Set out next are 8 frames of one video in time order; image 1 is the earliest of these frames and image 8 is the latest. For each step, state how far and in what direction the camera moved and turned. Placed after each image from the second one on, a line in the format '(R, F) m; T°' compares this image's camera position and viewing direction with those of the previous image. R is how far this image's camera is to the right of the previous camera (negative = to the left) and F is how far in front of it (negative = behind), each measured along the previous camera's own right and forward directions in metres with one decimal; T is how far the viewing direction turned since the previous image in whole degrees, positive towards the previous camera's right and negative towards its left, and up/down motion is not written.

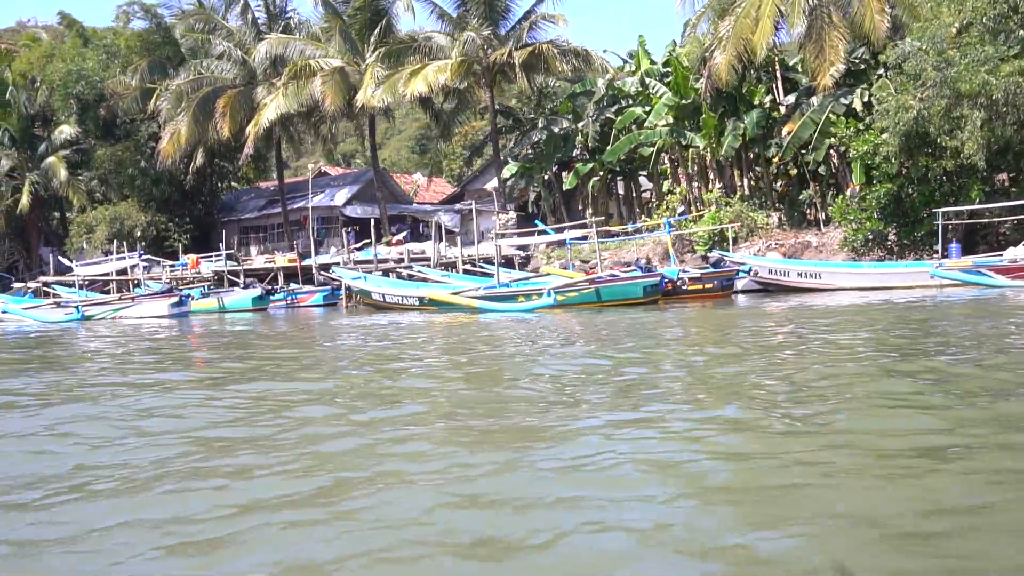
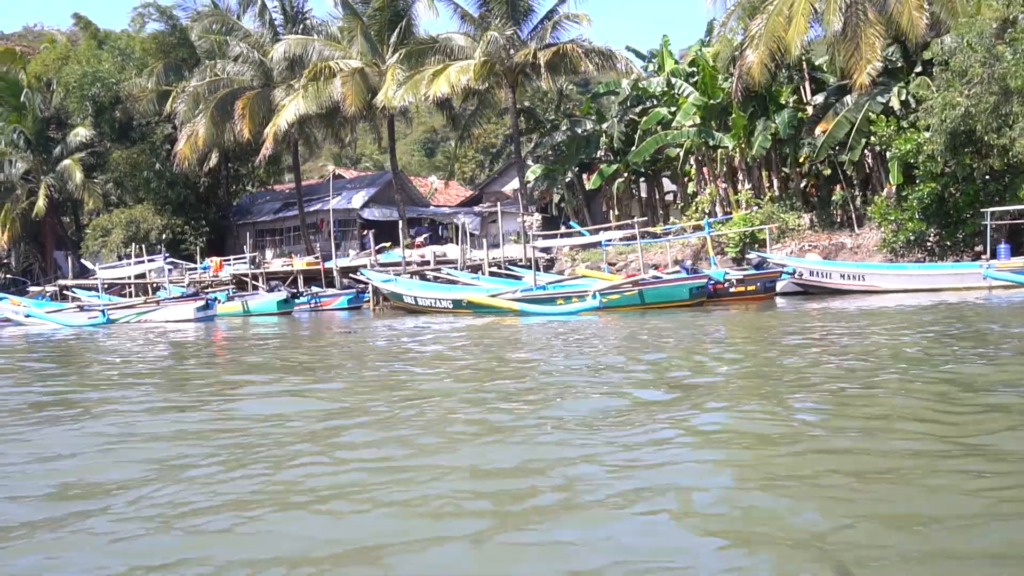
(-0.7, +0.4) m; 0°
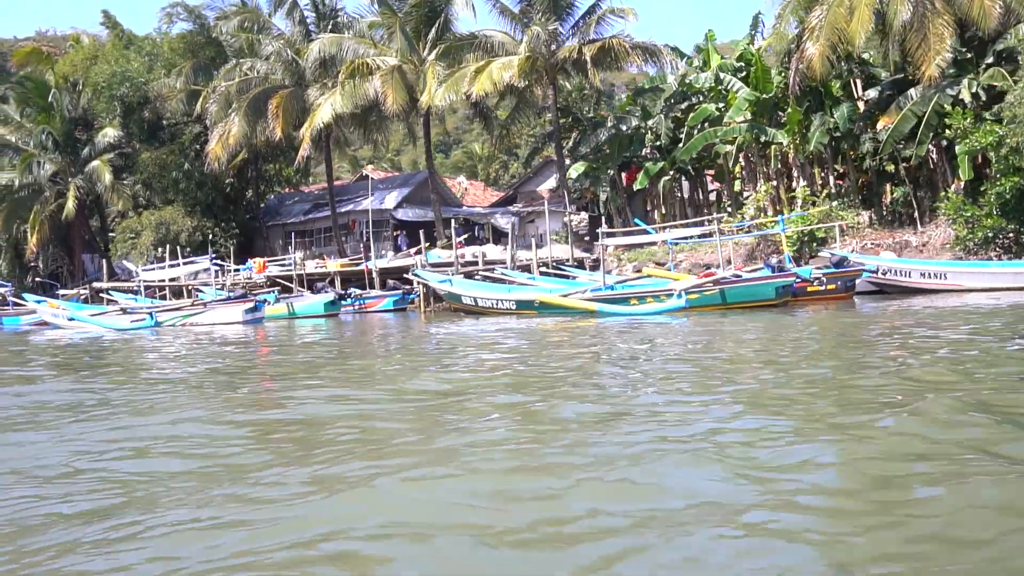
(-1.2, +0.6) m; 0°
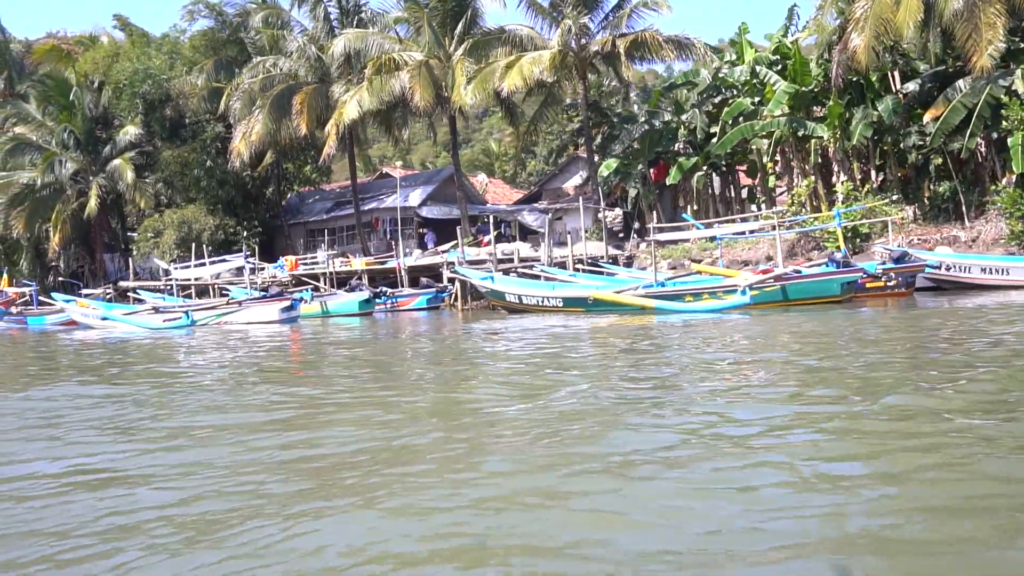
(-0.8, +0.4) m; 0°
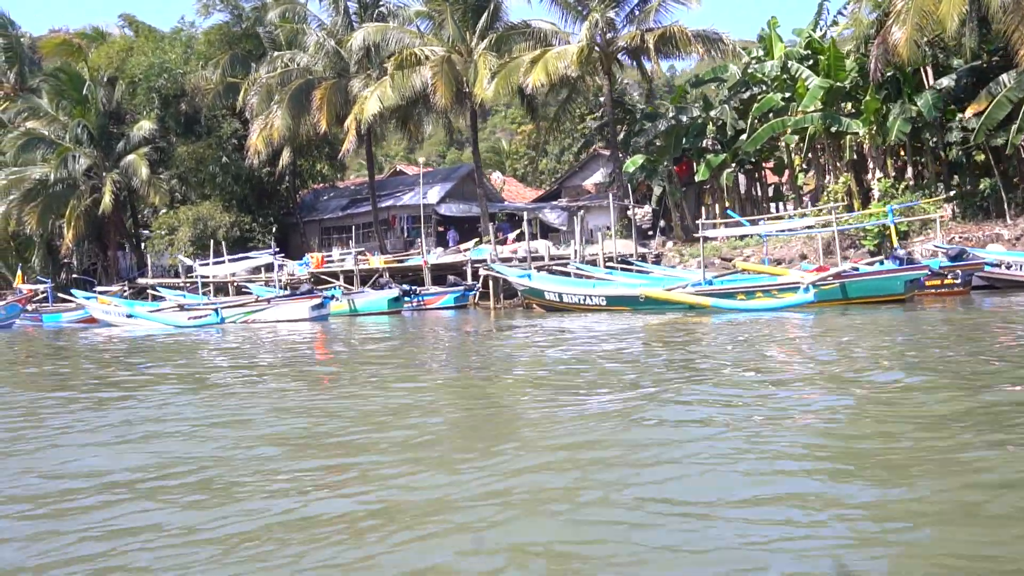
(-0.8, +0.5) m; 0°
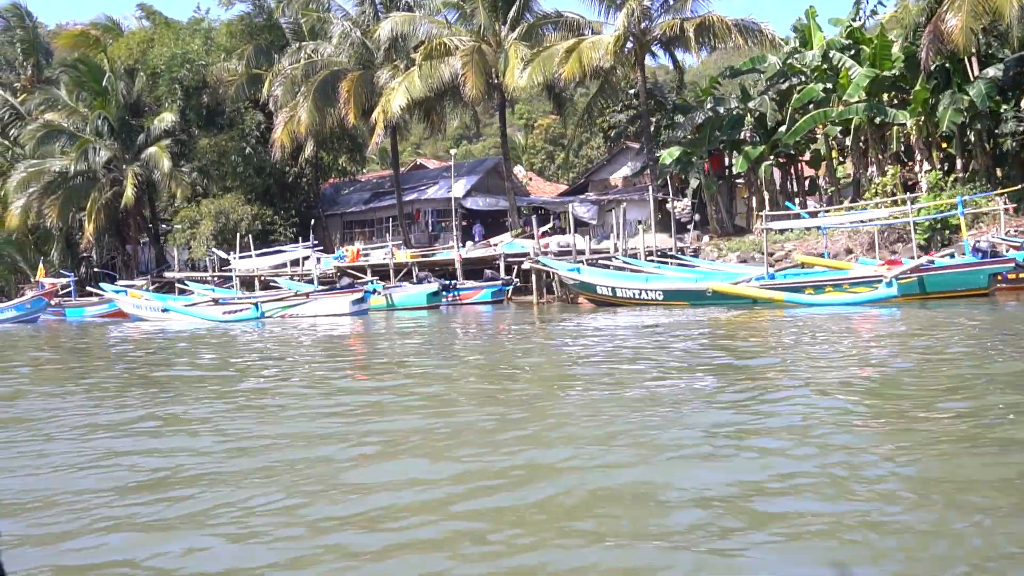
(-0.9, +0.5) m; 0°
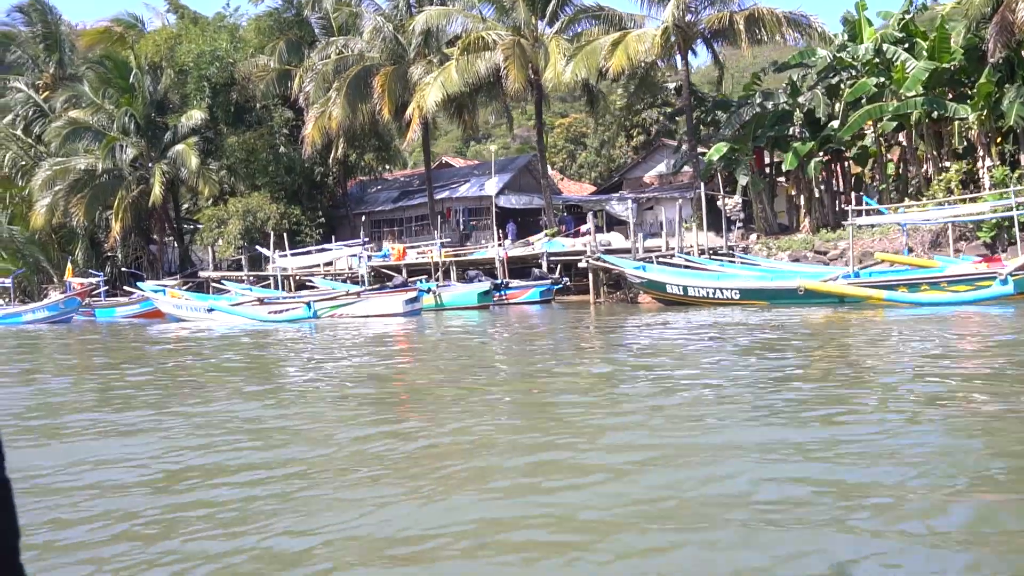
(-1.1, +0.7) m; 0°
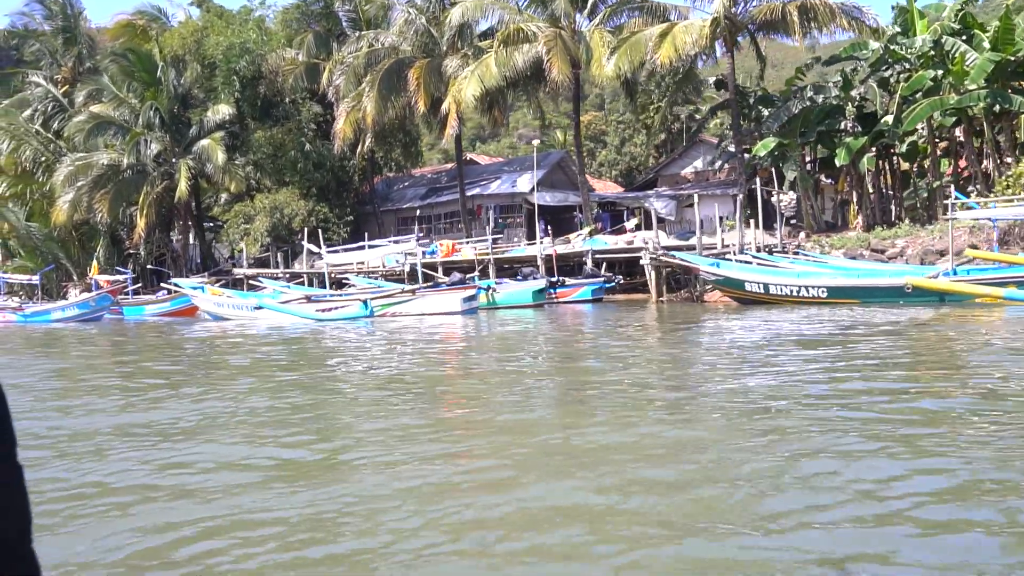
(-1.2, +0.7) m; 0°
